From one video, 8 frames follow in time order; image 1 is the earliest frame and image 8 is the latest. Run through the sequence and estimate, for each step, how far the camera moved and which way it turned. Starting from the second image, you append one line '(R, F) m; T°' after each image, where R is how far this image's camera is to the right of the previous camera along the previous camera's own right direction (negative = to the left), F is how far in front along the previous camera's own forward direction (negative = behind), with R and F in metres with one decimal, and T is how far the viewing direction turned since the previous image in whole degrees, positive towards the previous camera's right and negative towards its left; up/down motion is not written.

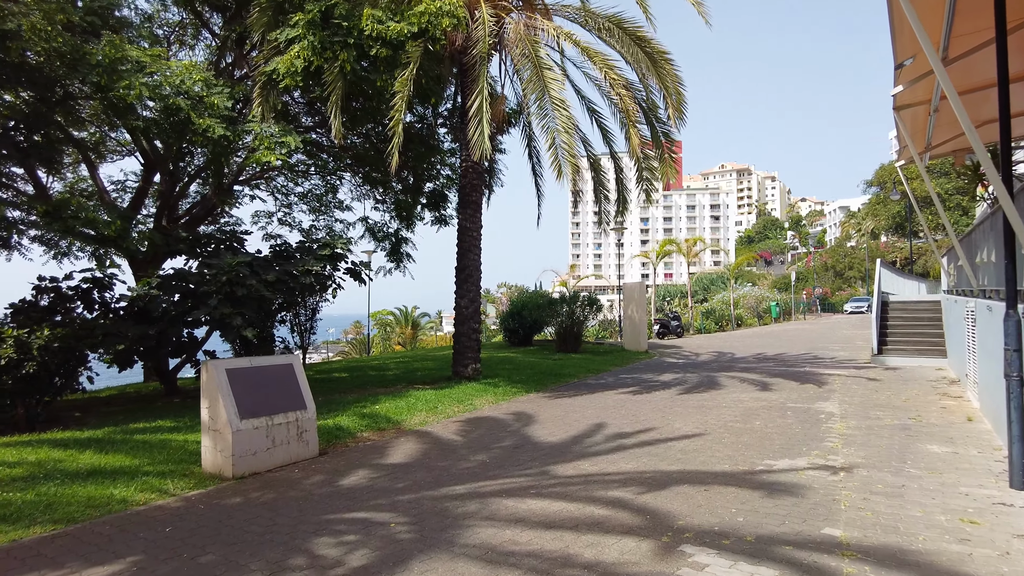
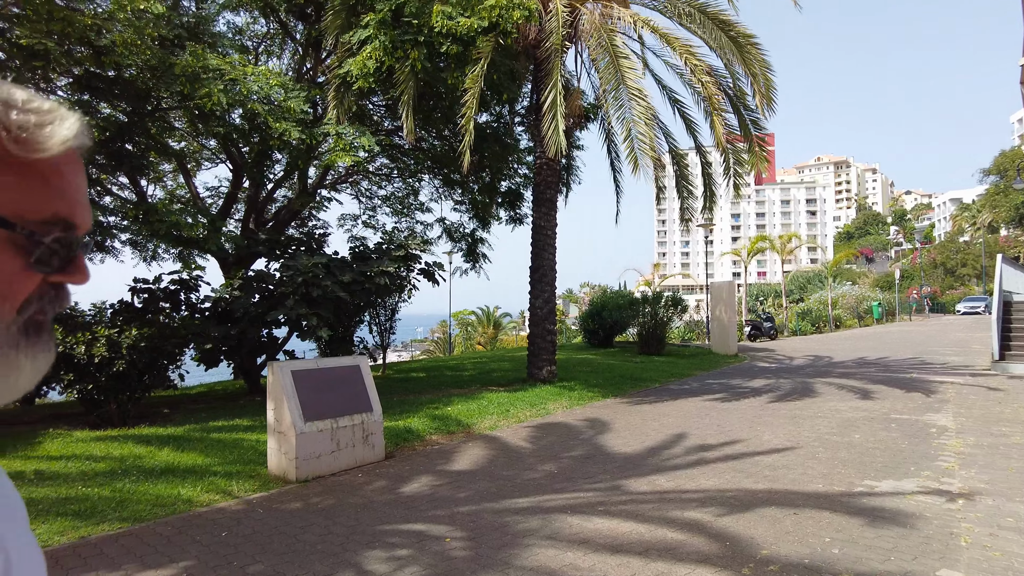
(+0.1, +0.3) m; -7°
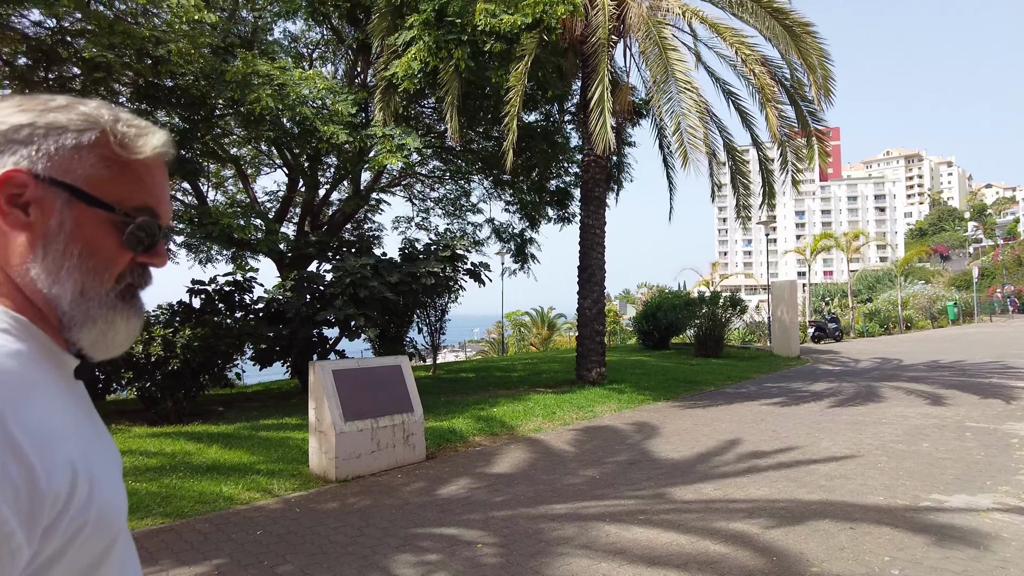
(+0.1, +0.1) m; -5°
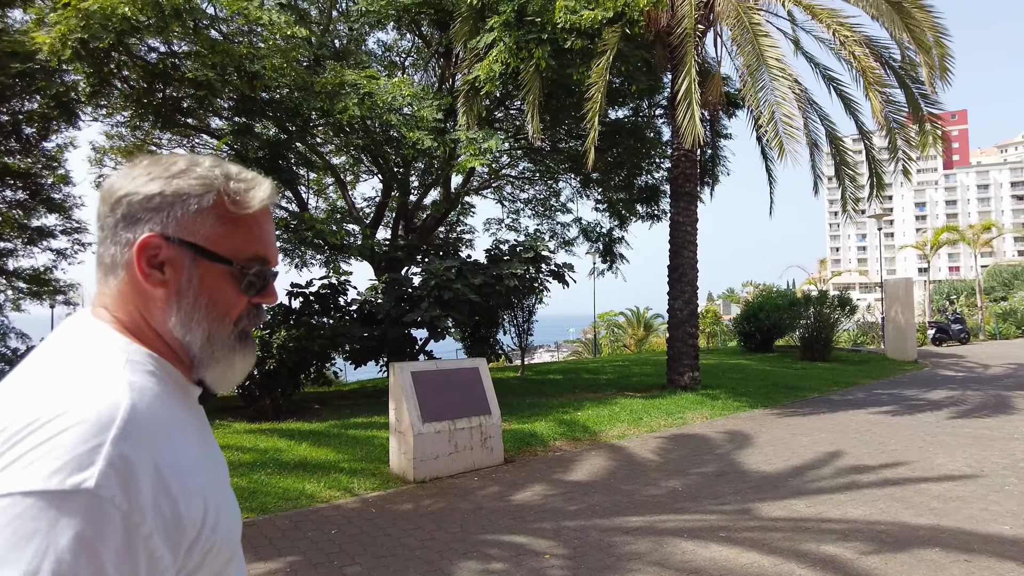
(+0.2, +0.1) m; -8°
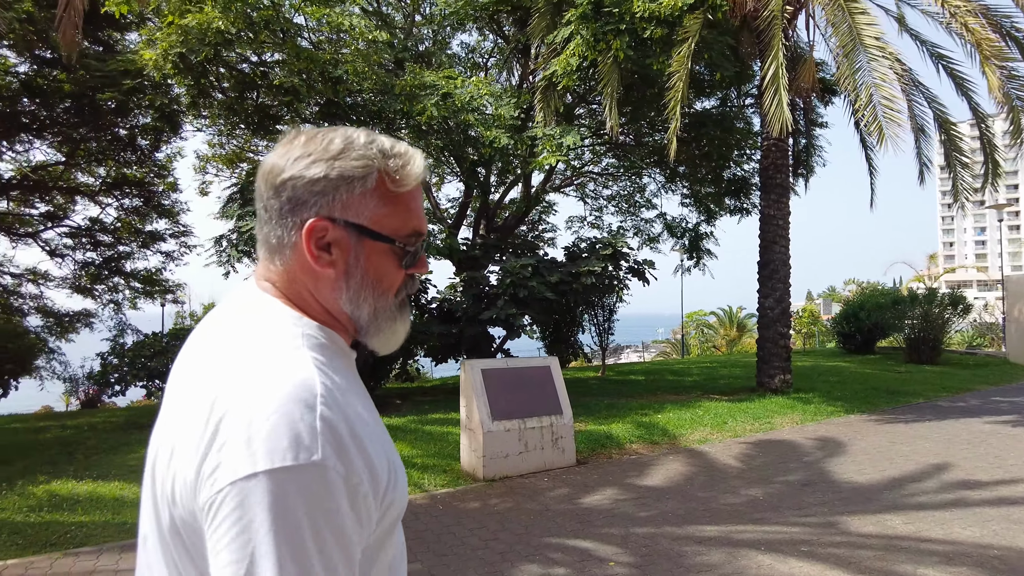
(+0.1, +0.1) m; -8°
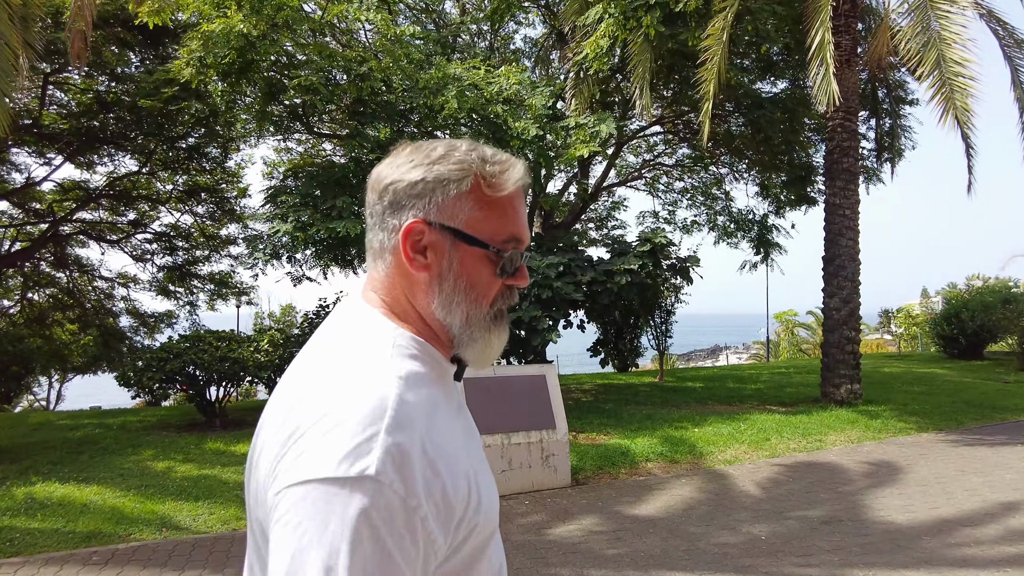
(+0.9, +0.6) m; -8°
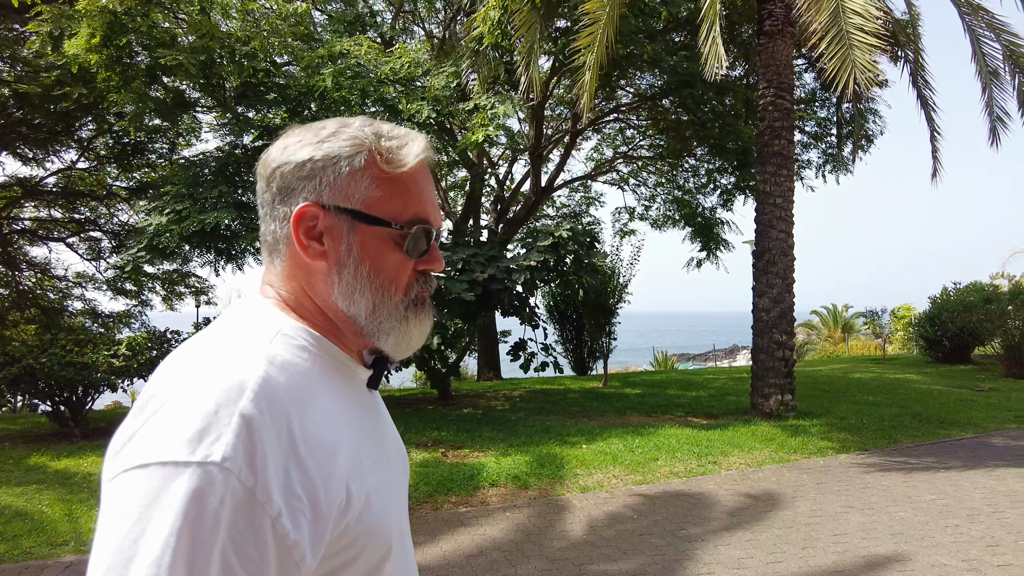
(+1.7, +0.9) m; -2°
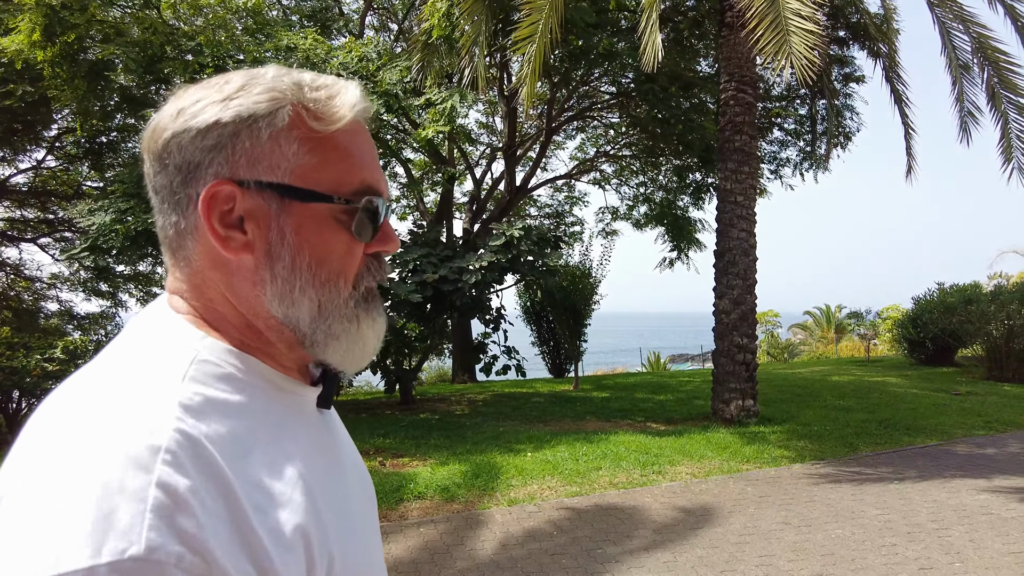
(+0.6, +0.3) m; 0°
